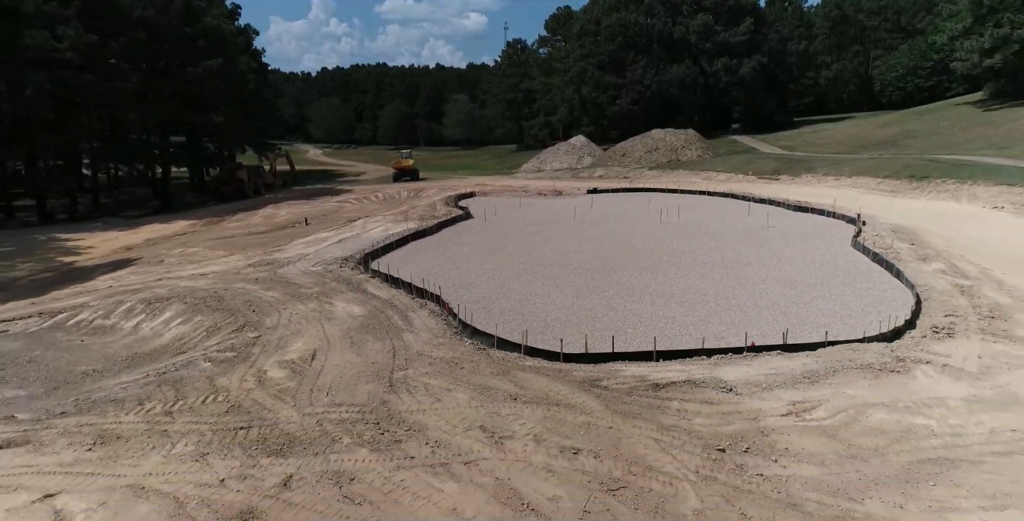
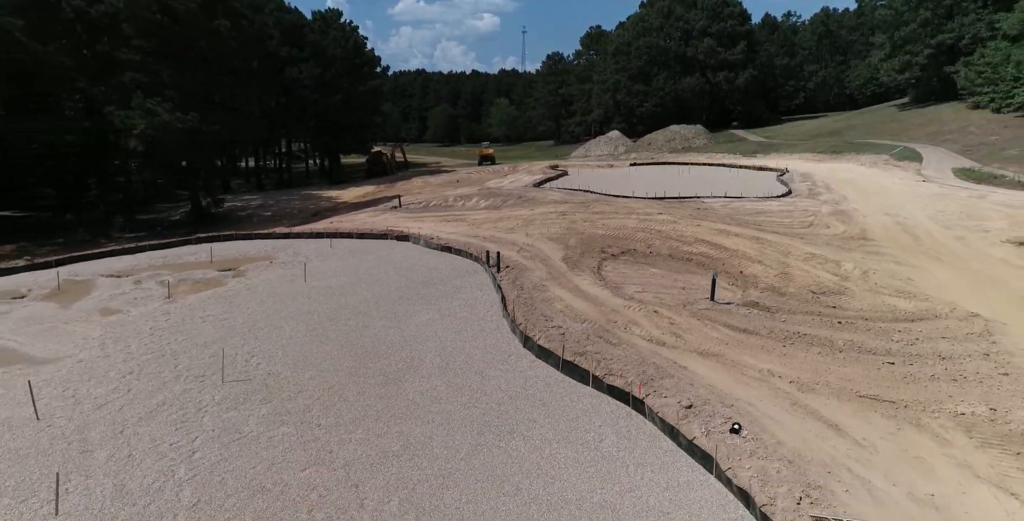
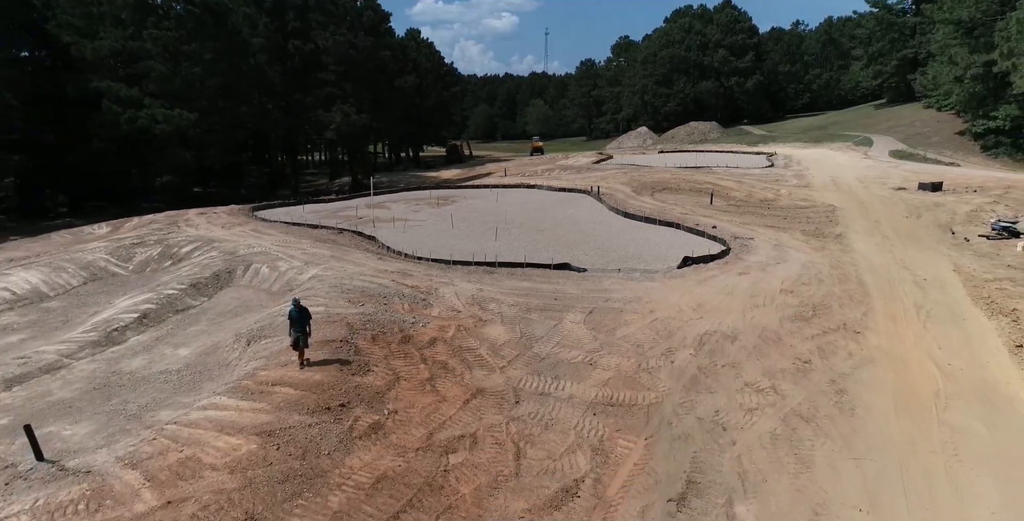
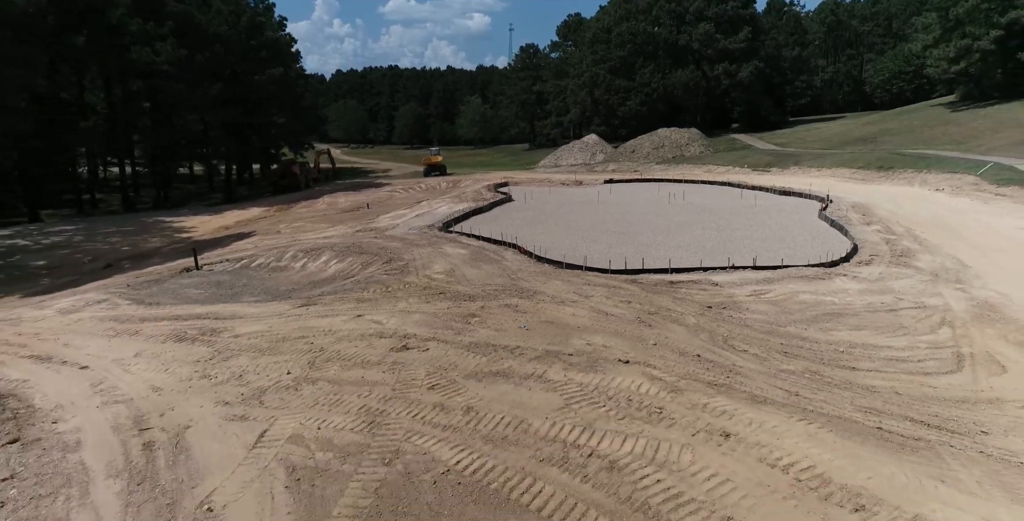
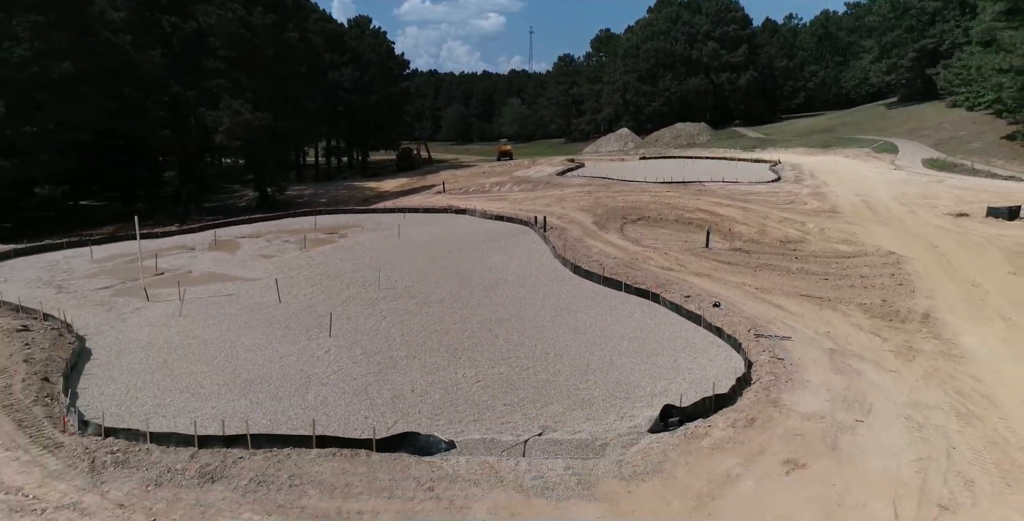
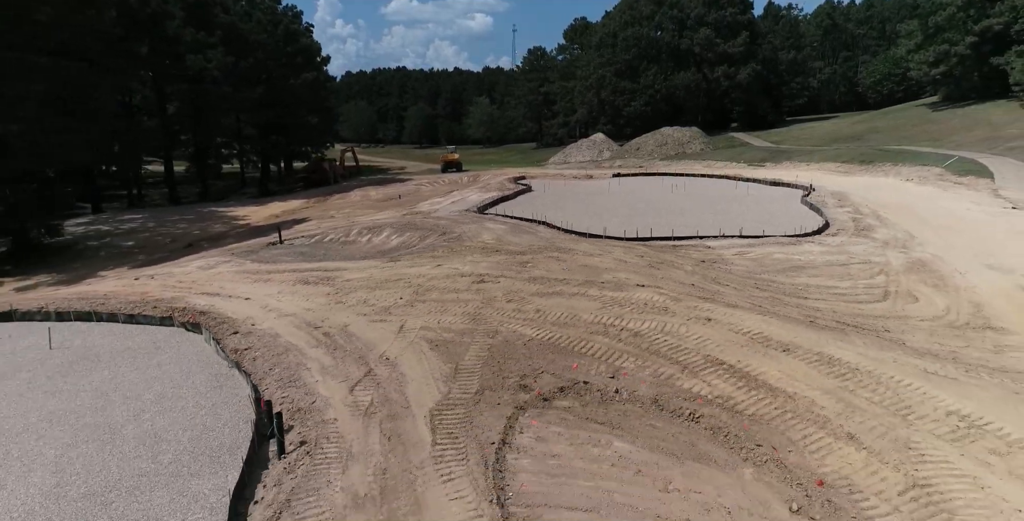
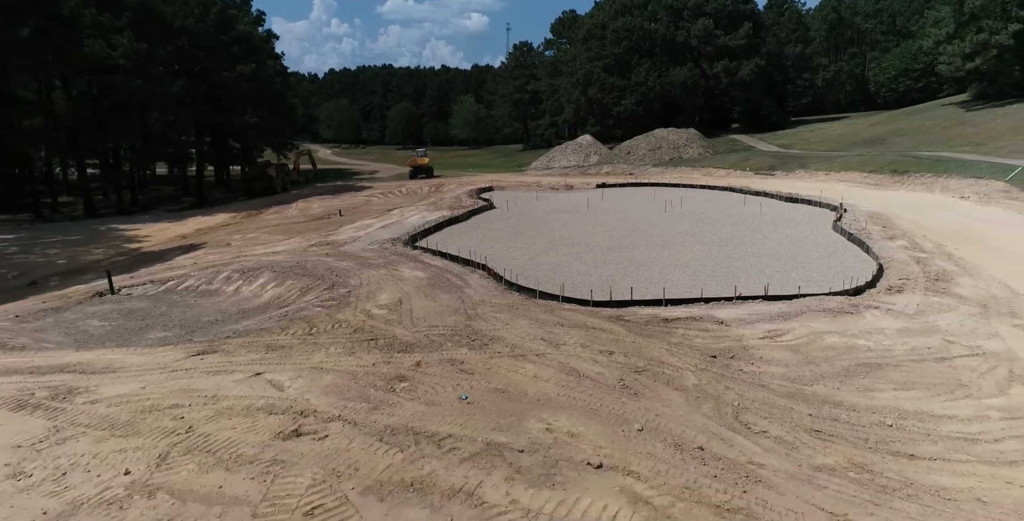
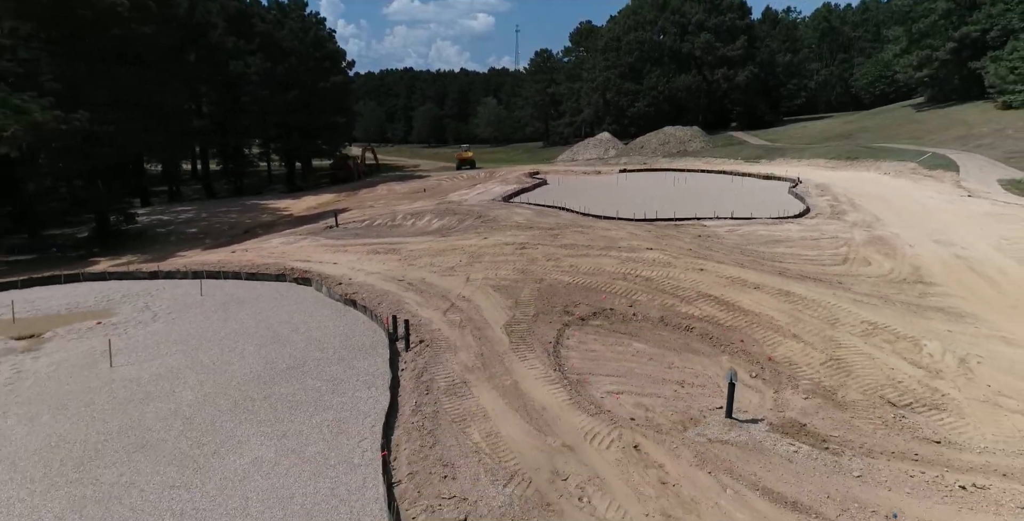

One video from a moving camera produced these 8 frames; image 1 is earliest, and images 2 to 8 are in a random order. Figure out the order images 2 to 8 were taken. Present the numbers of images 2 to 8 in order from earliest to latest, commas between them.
7, 4, 6, 8, 2, 5, 3
